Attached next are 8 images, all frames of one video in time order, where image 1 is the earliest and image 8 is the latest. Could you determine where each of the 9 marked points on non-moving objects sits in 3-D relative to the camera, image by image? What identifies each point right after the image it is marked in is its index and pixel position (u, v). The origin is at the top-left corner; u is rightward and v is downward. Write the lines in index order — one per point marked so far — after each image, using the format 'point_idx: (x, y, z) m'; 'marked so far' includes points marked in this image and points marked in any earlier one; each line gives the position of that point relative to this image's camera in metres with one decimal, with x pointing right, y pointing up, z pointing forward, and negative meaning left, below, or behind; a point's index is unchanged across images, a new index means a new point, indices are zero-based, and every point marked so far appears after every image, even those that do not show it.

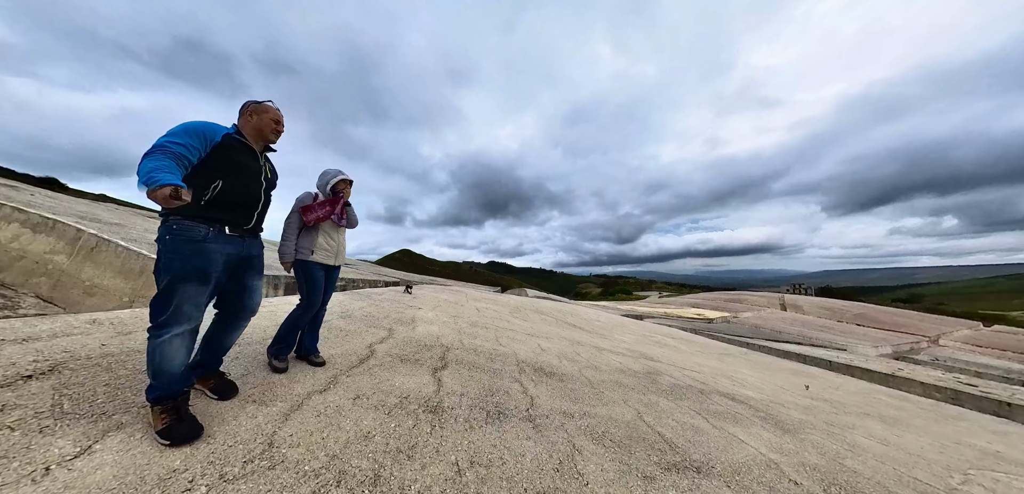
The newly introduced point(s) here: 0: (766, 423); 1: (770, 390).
0: (+4.0, -2.7, +4.4) m
1: (+6.3, -3.4, +7.0) m
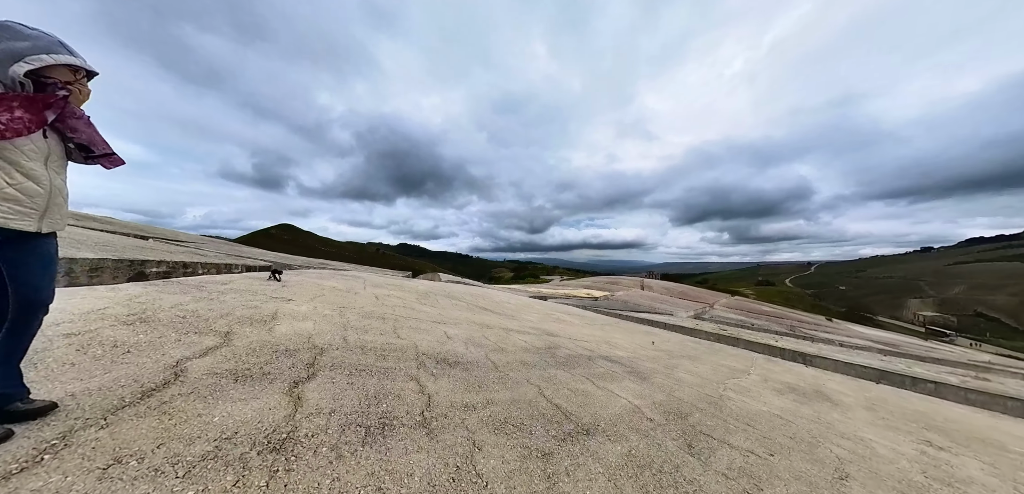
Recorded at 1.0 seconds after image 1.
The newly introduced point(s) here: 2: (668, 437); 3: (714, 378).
0: (+2.3, -2.4, +5.4) m
1: (+3.8, -3.0, +8.6) m
2: (+1.9, -2.3, +3.4) m
3: (+5.7, -3.7, +8.0) m
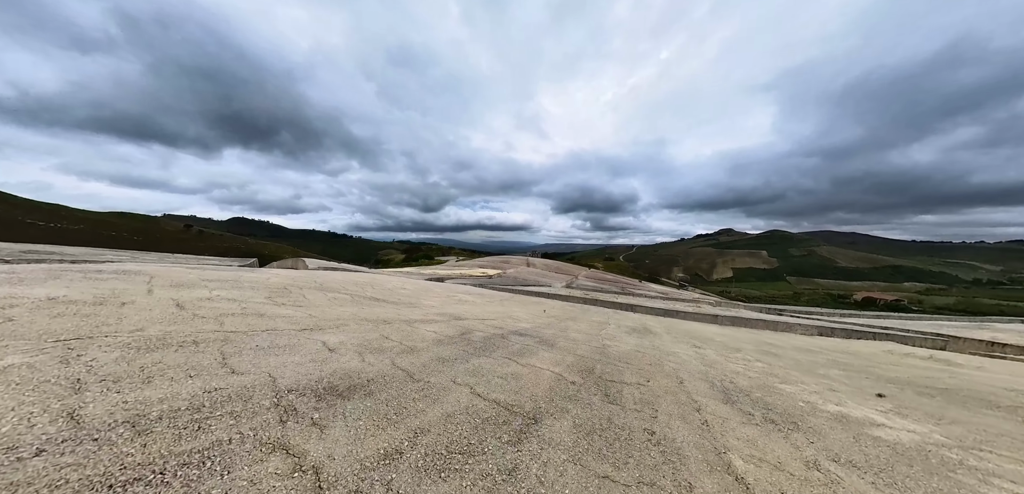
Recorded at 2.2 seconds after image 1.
0: (+0.6, -1.9, +5.5) m
1: (+0.7, -2.3, +9.1) m
2: (+1.0, -1.9, +3.6) m
3: (+2.8, -2.7, +9.4) m
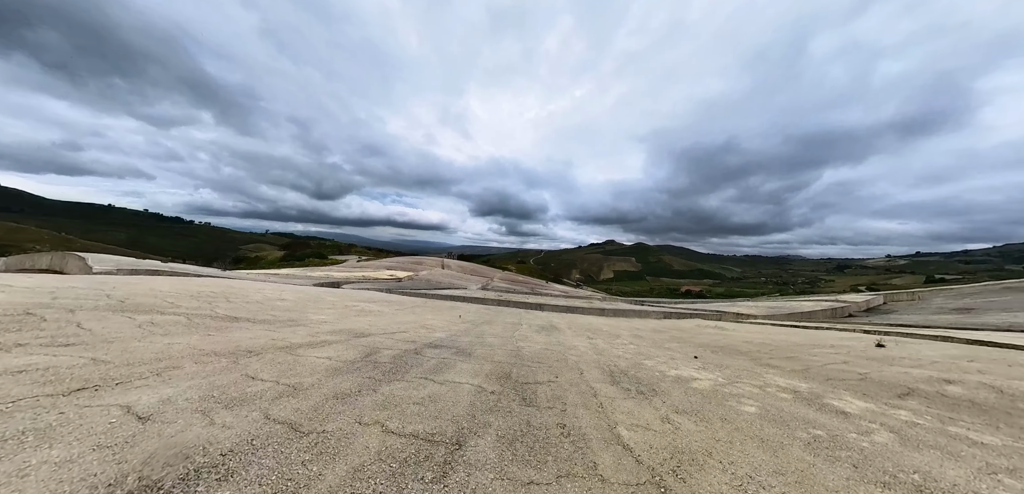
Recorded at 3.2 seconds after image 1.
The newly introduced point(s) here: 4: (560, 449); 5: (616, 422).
0: (-1.0, -2.0, +5.3) m
1: (-2.0, -2.4, +8.7) m
2: (0.0, -1.9, +3.6) m
3: (-0.2, -2.8, +9.6) m
4: (+0.5, -1.9, +2.8) m
5: (+1.5, -2.5, +4.4) m
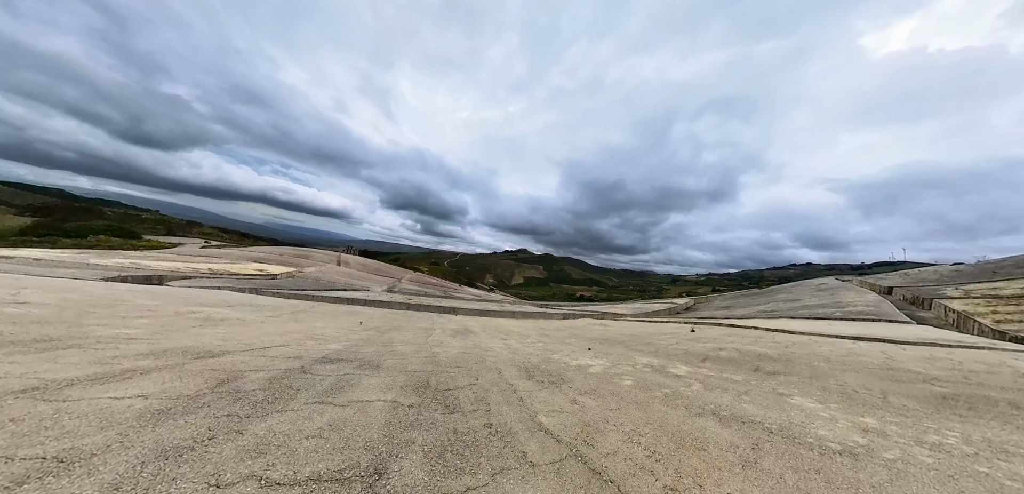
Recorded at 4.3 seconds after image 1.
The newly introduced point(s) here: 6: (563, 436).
0: (-2.3, -2.0, +4.6) m
1: (-4.3, -2.5, +7.6) m
2: (-0.9, -1.9, +3.3) m
3: (-2.7, -3.0, +9.0) m
4: (-0.2, -1.9, +2.7) m
5: (+0.4, -2.5, +4.5) m
6: (+0.6, -2.3, +3.6) m
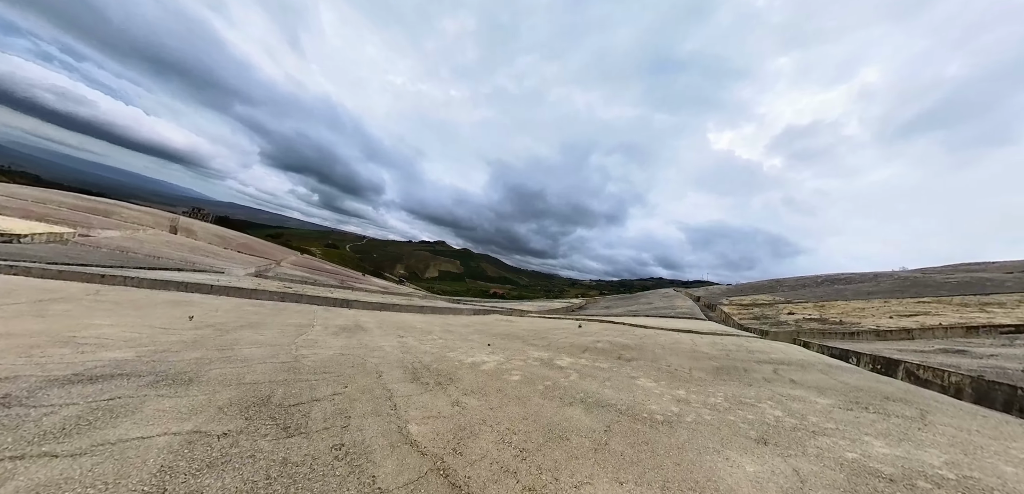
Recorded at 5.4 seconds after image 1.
0: (-4.1, -1.7, +3.5) m
1: (-6.8, -1.9, +5.7) m
2: (-2.3, -1.7, +2.6) m
3: (-5.8, -2.5, +7.5) m
4: (-1.5, -1.8, +2.3) m
5: (-1.5, -2.5, +4.1) m
6: (-1.0, -2.3, +3.4) m
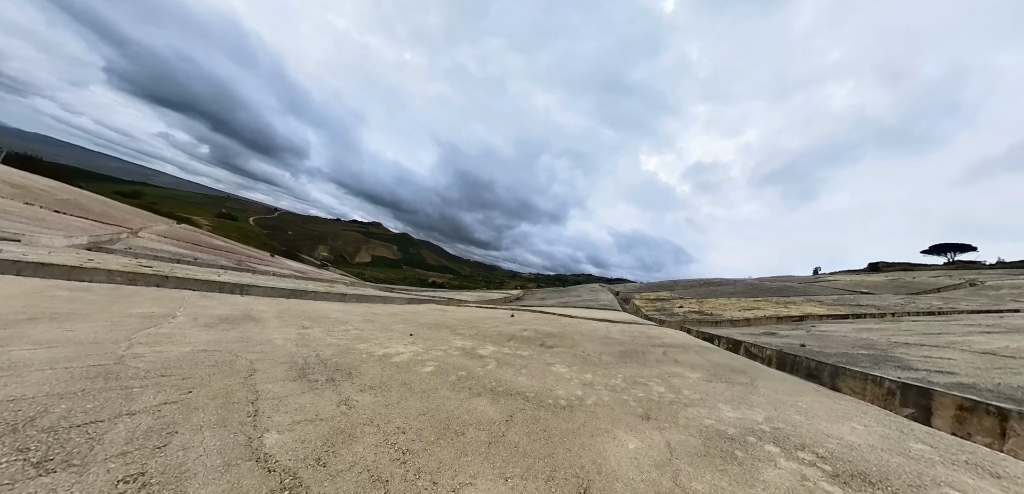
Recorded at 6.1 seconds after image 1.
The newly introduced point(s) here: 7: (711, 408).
0: (-5.2, -1.3, +2.2) m
1: (-8.4, -1.3, +3.7) m
2: (-3.3, -1.4, +1.7) m
3: (-7.9, -1.8, +5.7) m
4: (-2.4, -1.6, +1.6) m
5: (-2.9, -2.2, +3.4) m
6: (-2.2, -2.1, +2.8) m
7: (+4.5, -3.7, +6.6) m
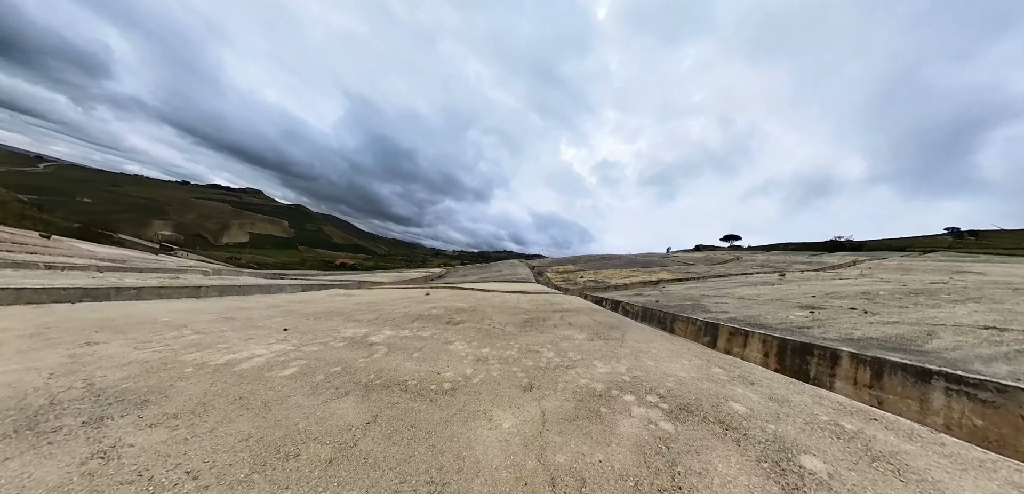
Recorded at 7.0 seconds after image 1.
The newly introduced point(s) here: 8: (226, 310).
0: (-6.0, -1.1, -0.1) m
1: (-9.5, -1.0, +0.3) m
2: (-4.0, -1.3, +0.1) m
3: (-9.7, -1.4, +2.4) m
4: (-3.2, -1.4, +0.2) m
5: (-4.2, -1.9, +1.8) m
6: (-3.4, -1.8, +1.4) m
7: (+1.9, -3.1, +7.3) m
8: (-11.1, -2.4, +11.0) m
